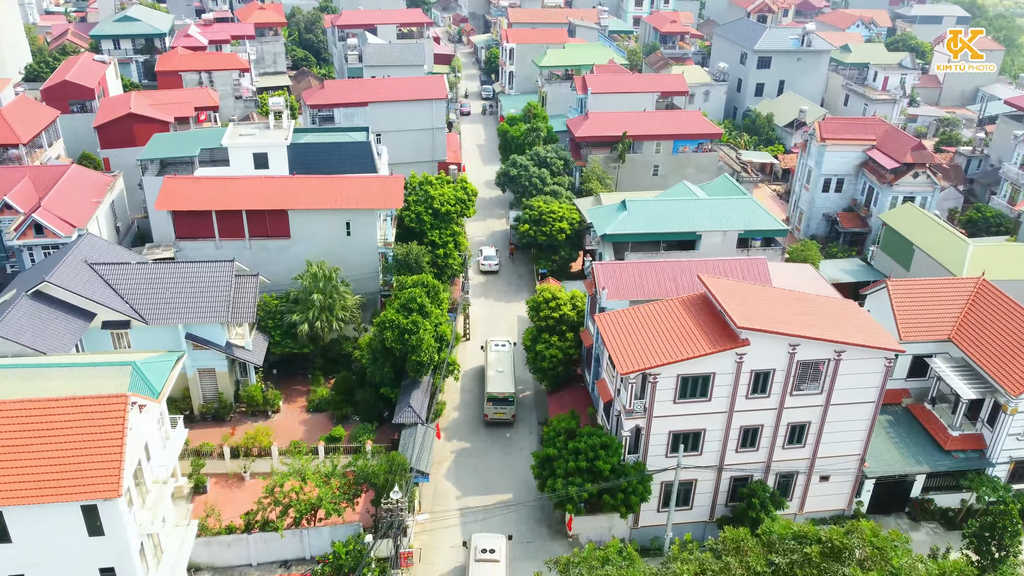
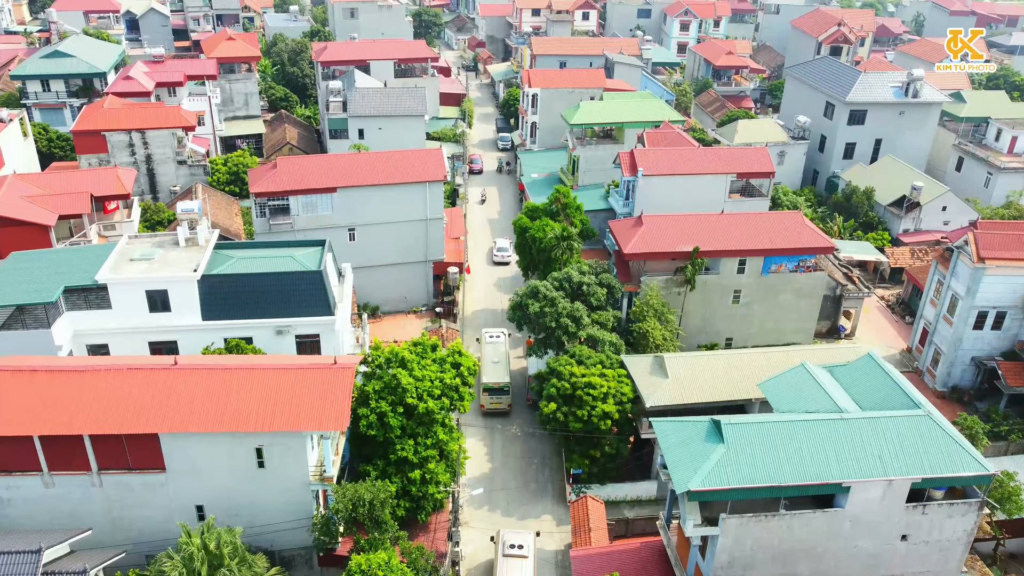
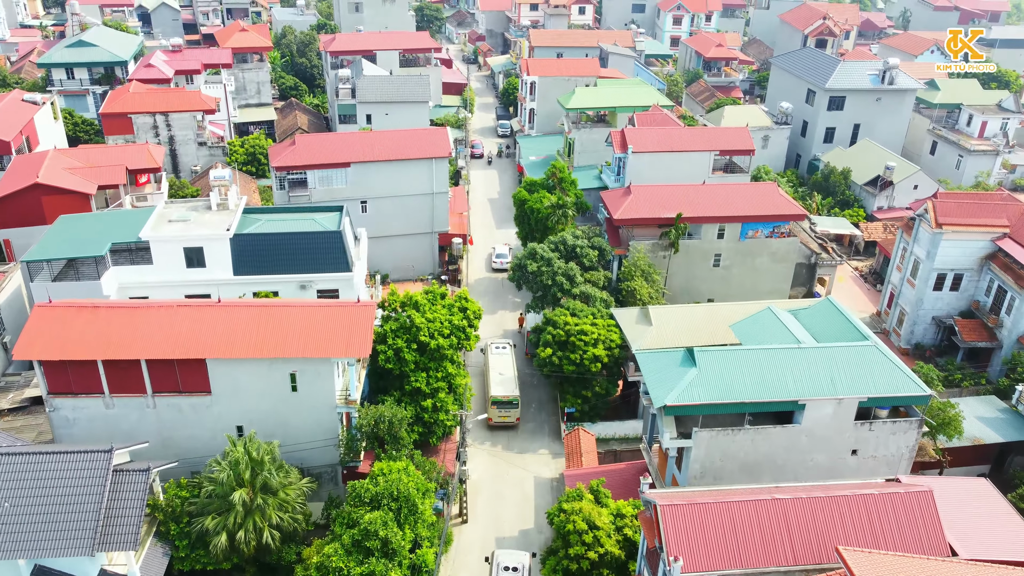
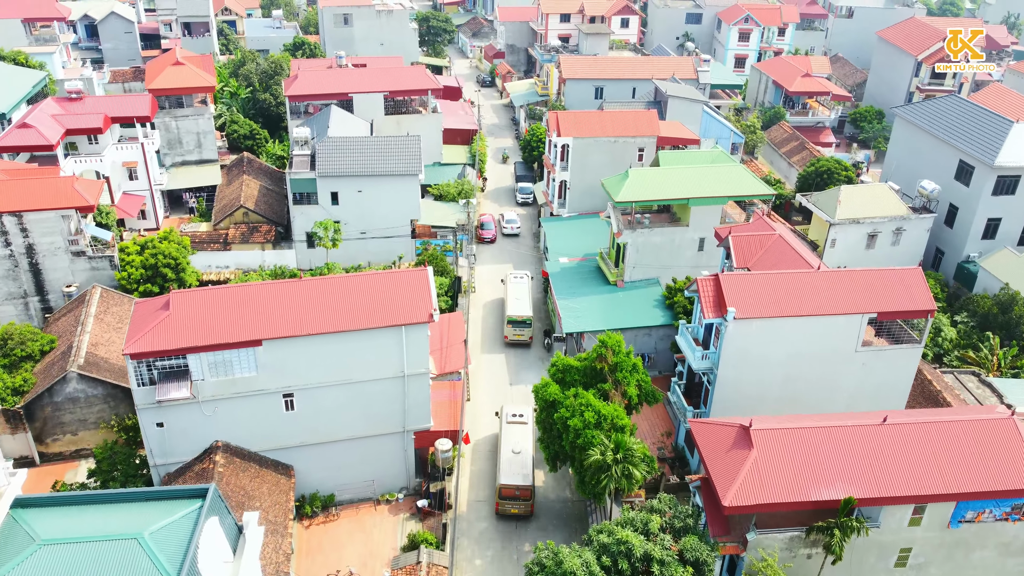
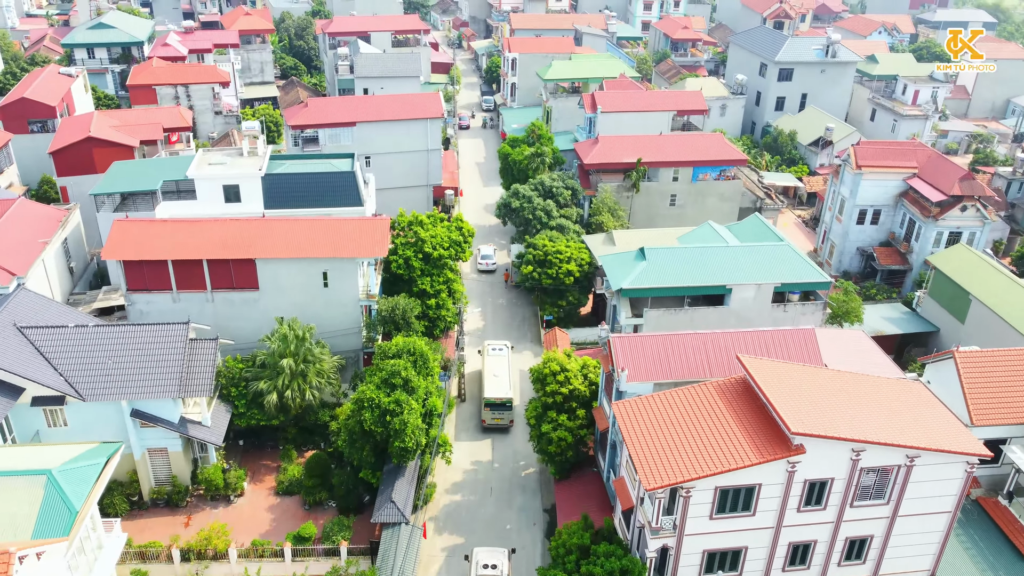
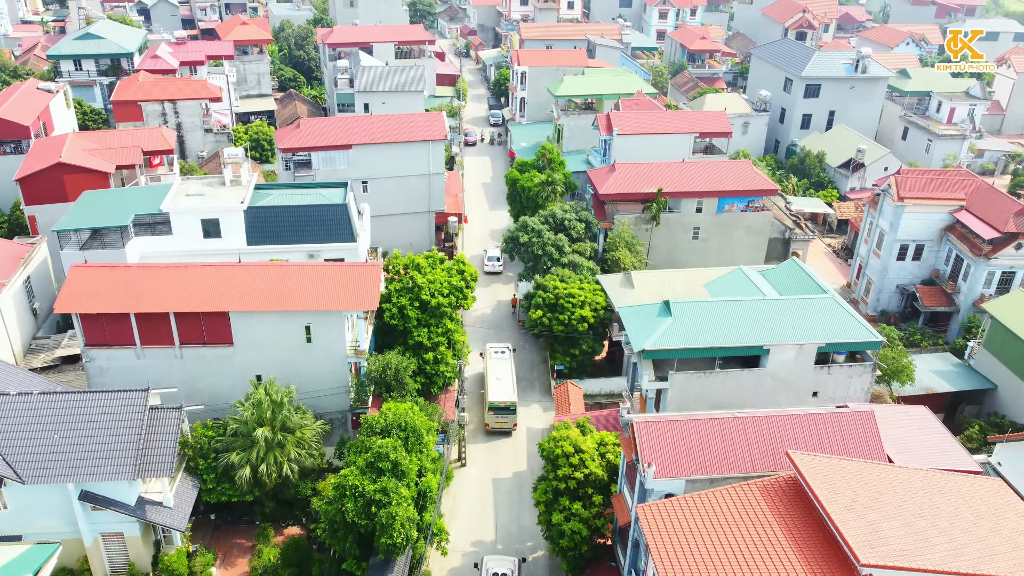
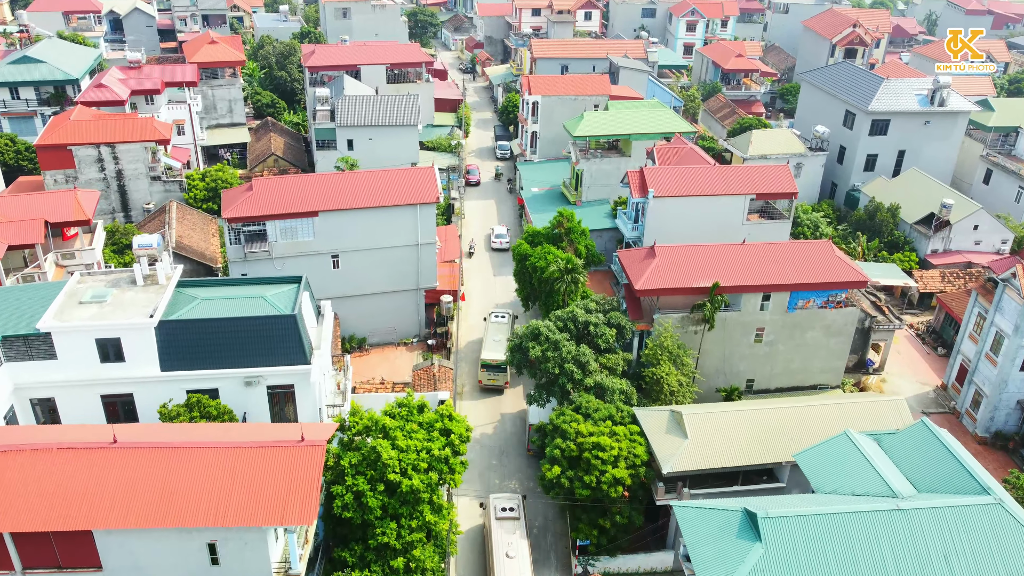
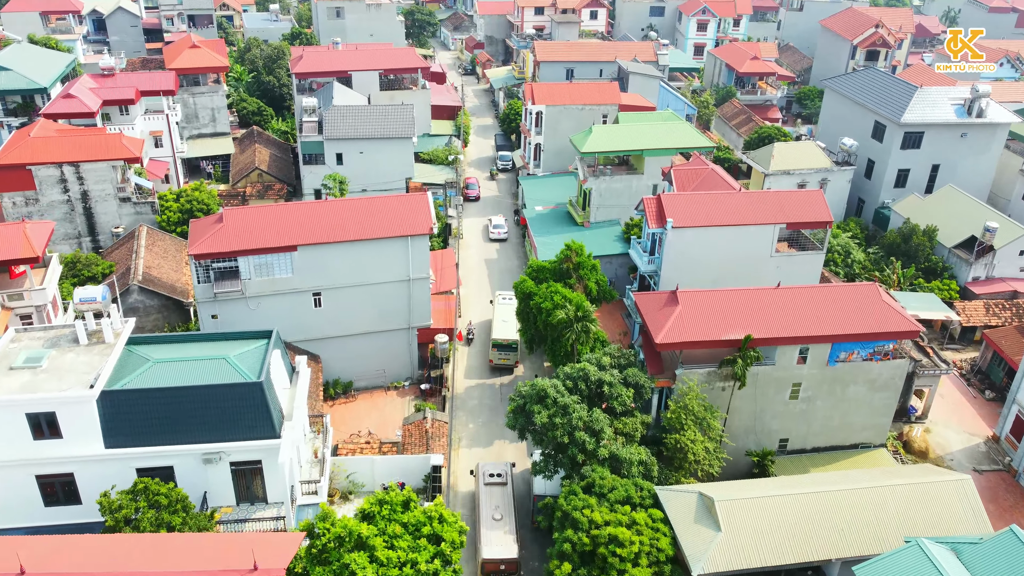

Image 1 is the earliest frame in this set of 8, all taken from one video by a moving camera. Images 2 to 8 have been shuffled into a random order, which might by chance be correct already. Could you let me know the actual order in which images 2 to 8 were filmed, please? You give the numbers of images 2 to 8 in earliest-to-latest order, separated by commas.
5, 6, 3, 2, 7, 8, 4
